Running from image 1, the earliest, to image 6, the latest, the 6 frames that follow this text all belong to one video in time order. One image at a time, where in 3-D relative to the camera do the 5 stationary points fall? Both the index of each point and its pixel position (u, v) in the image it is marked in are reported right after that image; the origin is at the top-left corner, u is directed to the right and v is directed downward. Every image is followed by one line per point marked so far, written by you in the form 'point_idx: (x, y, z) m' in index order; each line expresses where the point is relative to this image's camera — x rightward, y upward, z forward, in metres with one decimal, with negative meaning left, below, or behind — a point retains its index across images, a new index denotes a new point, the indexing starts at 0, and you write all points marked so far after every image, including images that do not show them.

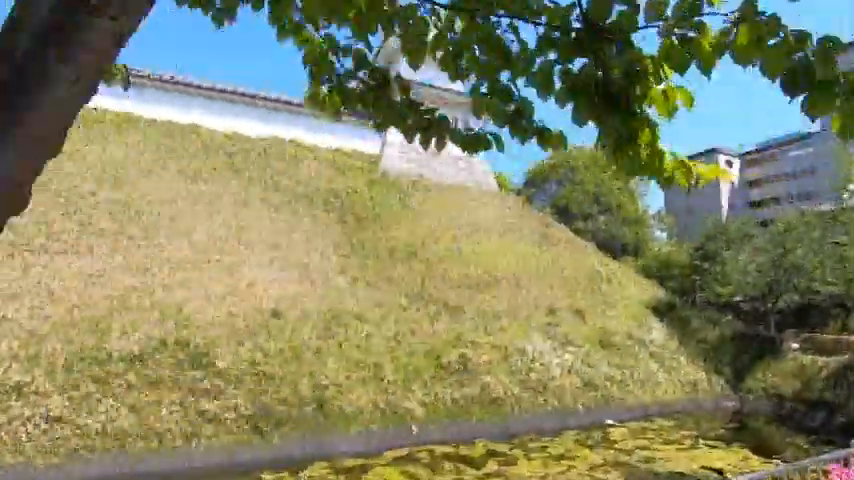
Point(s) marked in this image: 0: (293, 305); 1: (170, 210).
0: (-3.9, -1.9, +13.0) m
1: (-8.4, +1.0, +14.8) m
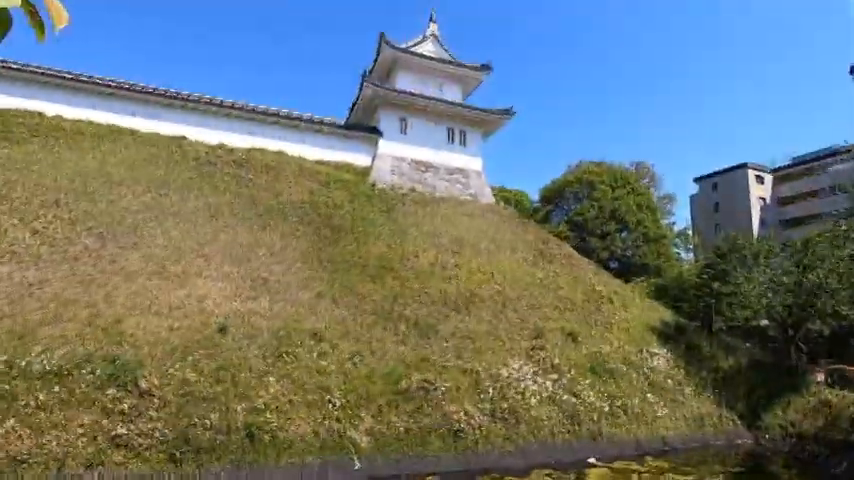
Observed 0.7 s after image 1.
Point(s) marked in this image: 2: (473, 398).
0: (-5.0, -2.2, +12.2) m
1: (-9.4, +0.6, +14.3) m
2: (+1.2, -4.3, +12.3) m
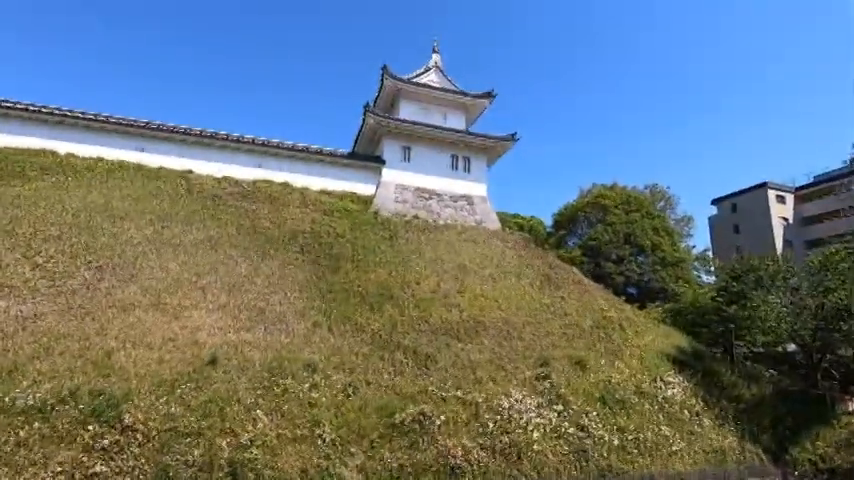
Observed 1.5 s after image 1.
0: (-5.1, -3.0, +12.0) m
1: (-9.4, -0.4, +14.5) m
2: (+1.1, -4.9, +11.7) m
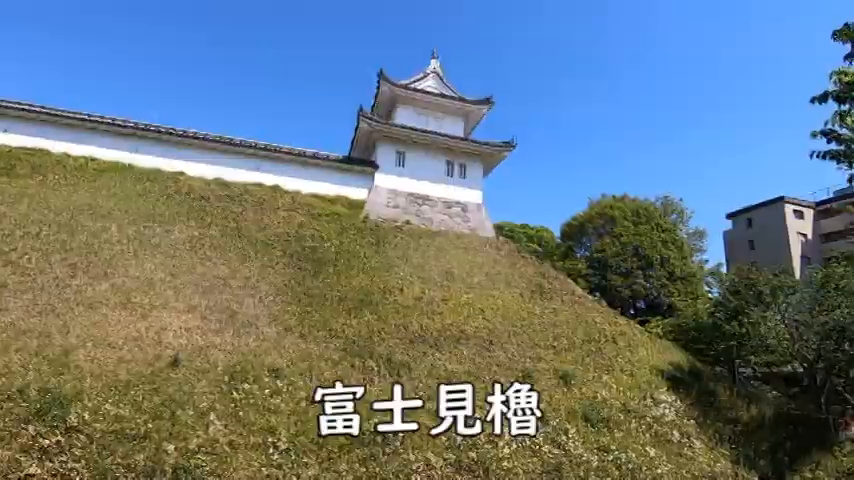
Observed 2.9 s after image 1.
0: (-5.9, -3.0, +11.7) m
1: (-10.1, -0.4, +14.4) m
2: (+0.3, -5.0, +11.1) m
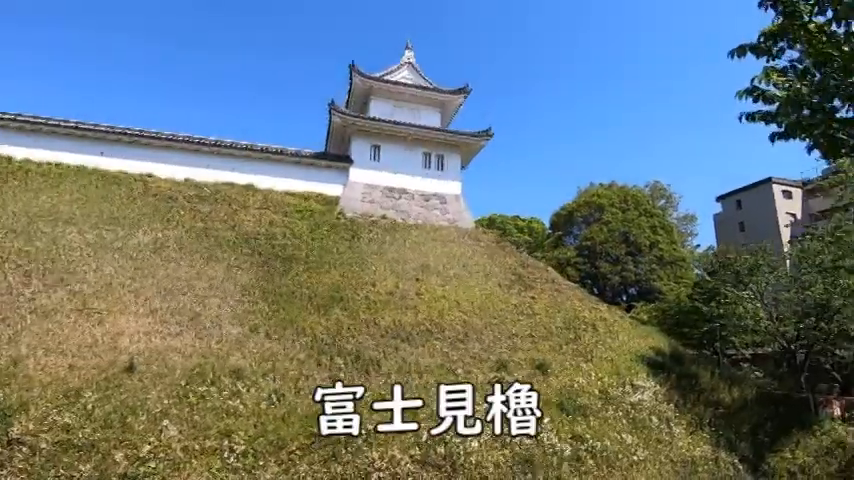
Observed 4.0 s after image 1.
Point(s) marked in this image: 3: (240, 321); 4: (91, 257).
0: (-6.8, -3.0, +11.3) m
1: (-11.1, -0.5, +14.0) m
2: (-0.5, -4.8, +10.8) m
3: (-5.5, -2.4, +13.4) m
4: (-10.5, -0.5, +14.3) m
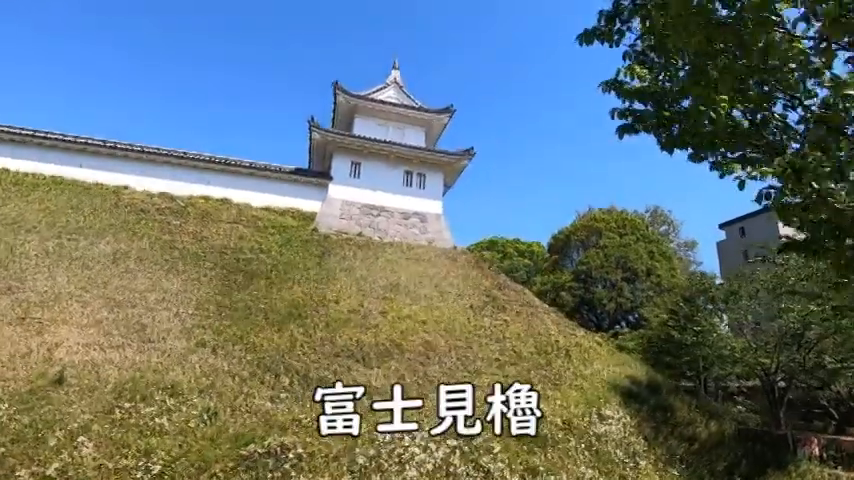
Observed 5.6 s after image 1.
0: (-8.2, -3.2, +11.0) m
1: (-12.4, -0.8, +13.8) m
2: (-2.0, -5.1, +10.2) m
3: (-6.9, -2.7, +13.1) m
4: (-11.8, -0.8, +14.1) m
